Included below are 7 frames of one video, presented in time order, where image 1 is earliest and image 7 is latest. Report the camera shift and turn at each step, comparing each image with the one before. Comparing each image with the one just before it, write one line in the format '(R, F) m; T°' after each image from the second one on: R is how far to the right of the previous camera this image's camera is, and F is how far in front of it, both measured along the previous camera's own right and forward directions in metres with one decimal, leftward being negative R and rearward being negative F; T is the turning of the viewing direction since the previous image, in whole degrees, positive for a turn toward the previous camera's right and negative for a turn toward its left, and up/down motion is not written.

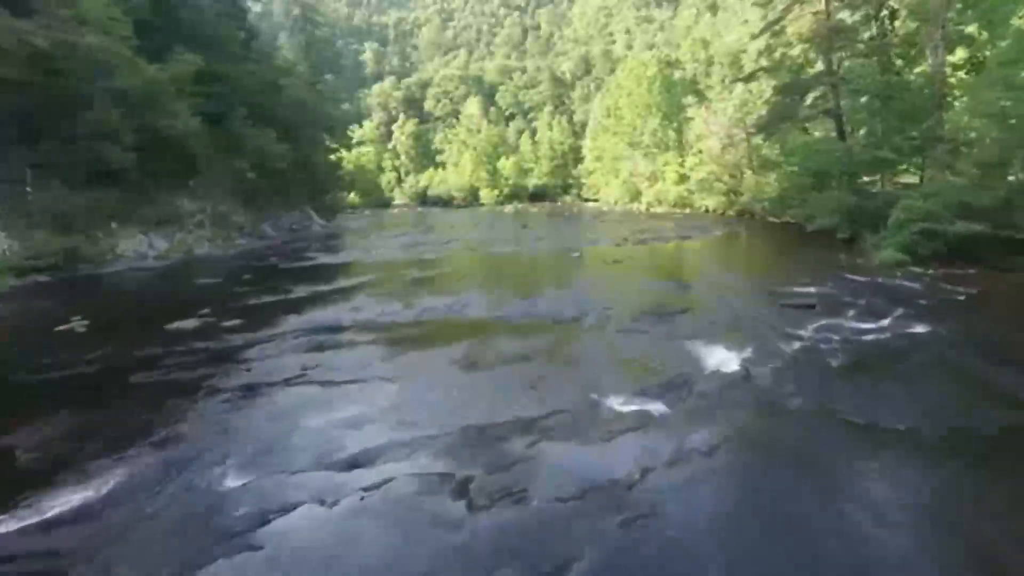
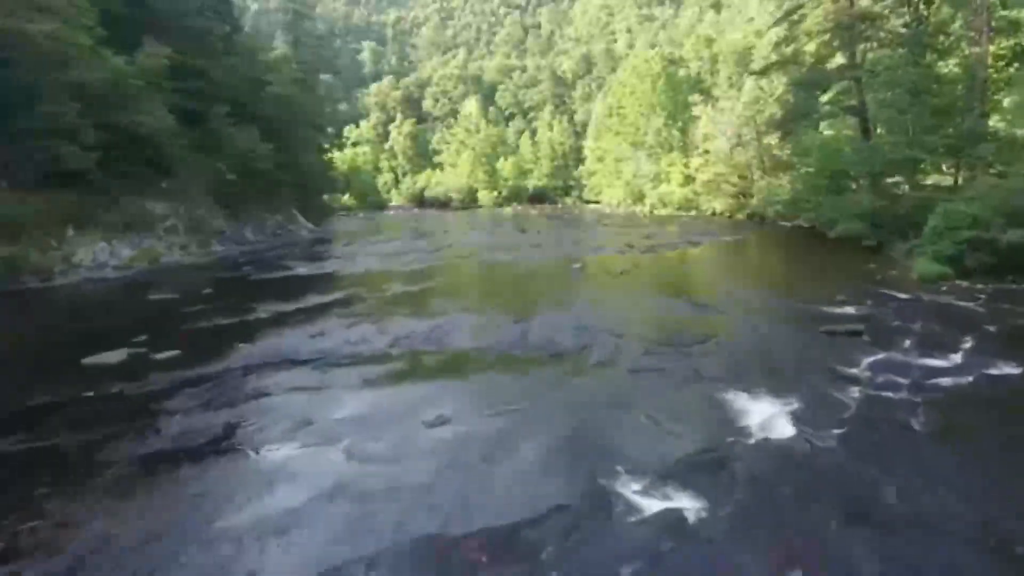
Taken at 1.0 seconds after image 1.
(+0.3, +2.2) m; 0°
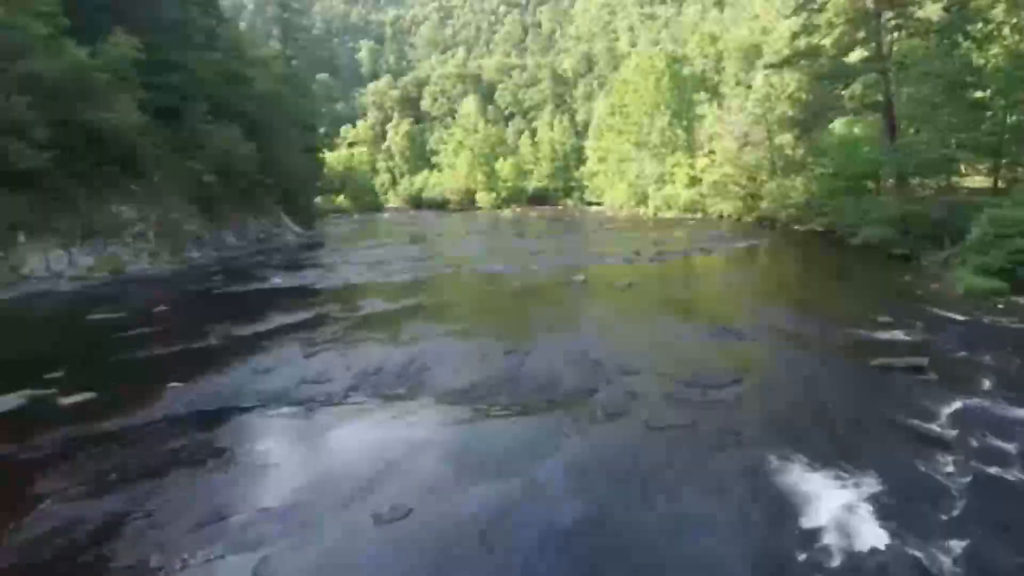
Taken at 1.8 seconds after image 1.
(+0.3, +2.1) m; 0°
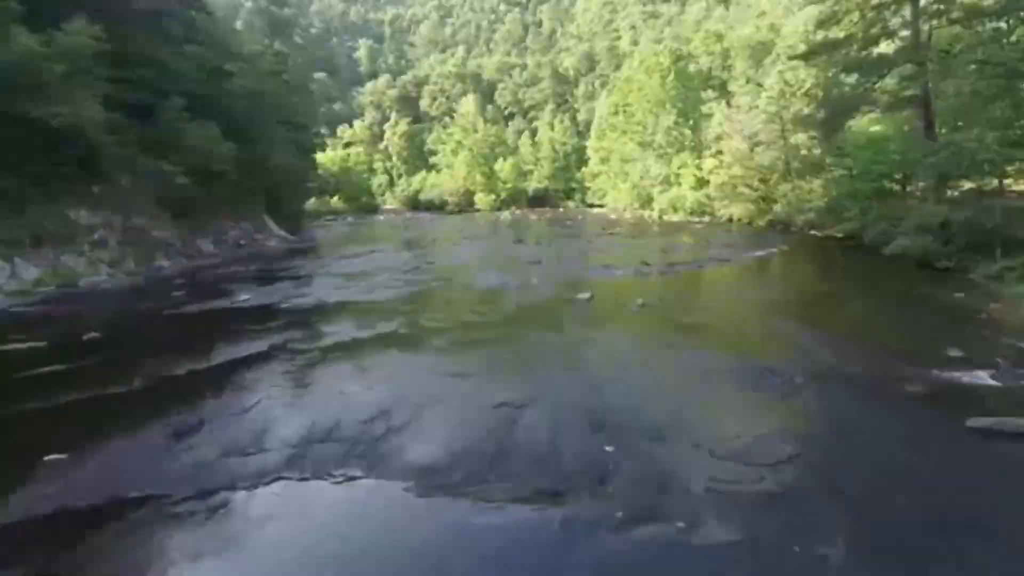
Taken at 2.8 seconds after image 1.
(+0.2, +2.4) m; 0°
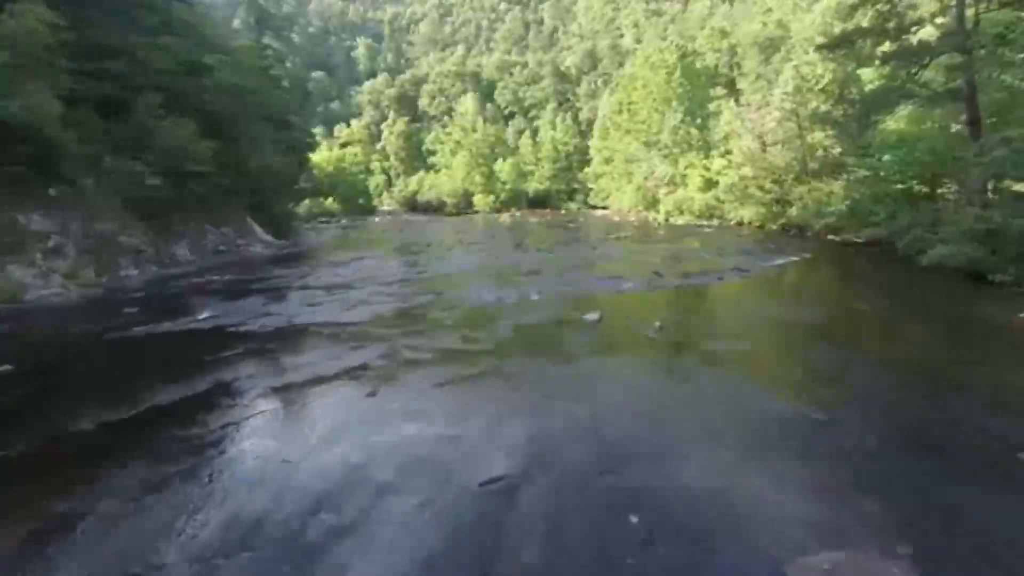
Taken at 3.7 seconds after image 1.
(+0.1, +2.2) m; 0°
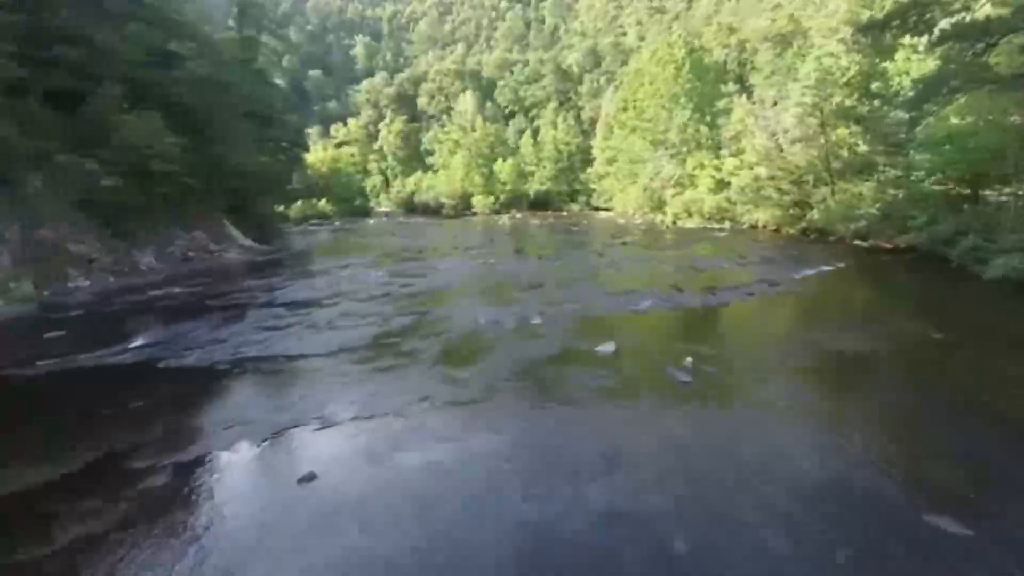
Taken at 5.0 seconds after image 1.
(+0.2, +2.8) m; 0°
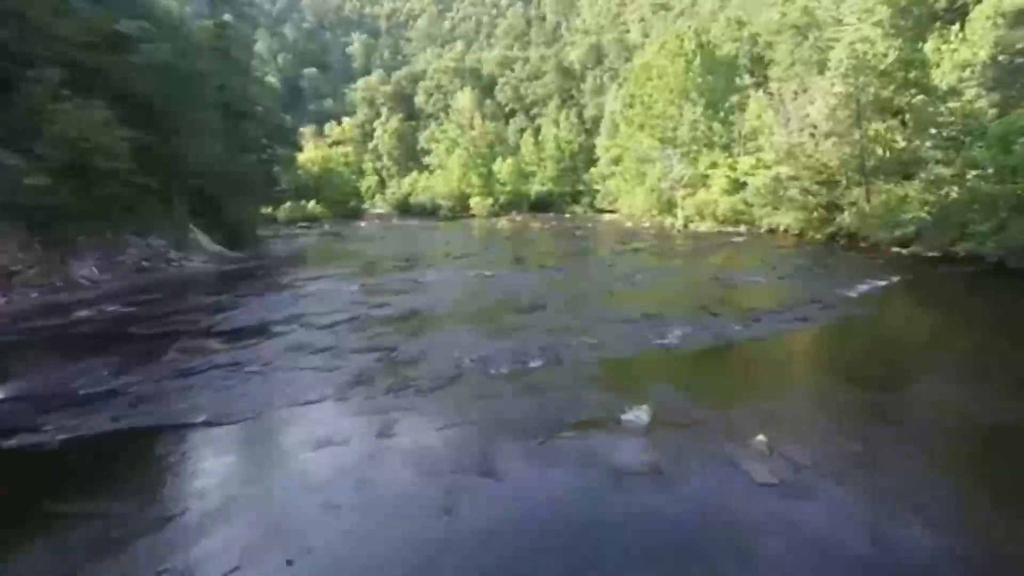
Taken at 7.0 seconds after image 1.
(+0.2, +3.5) m; 0°
